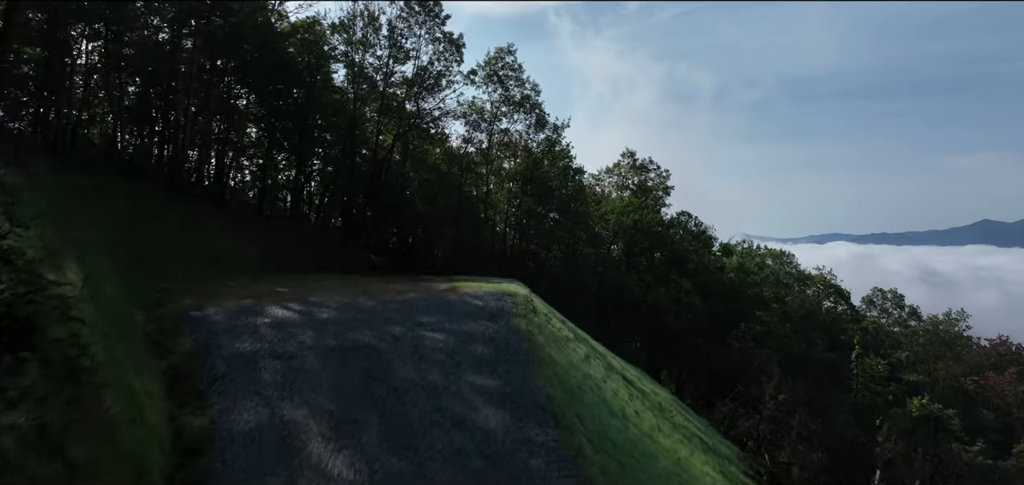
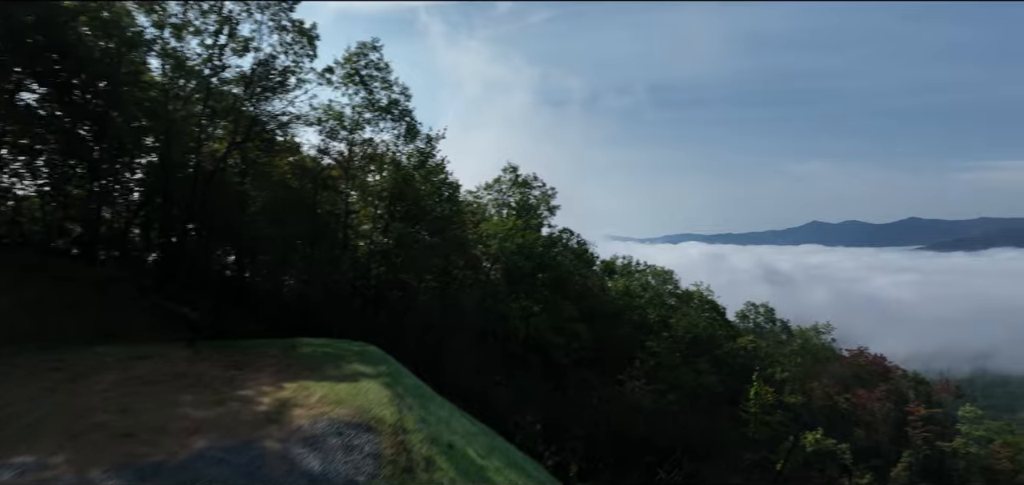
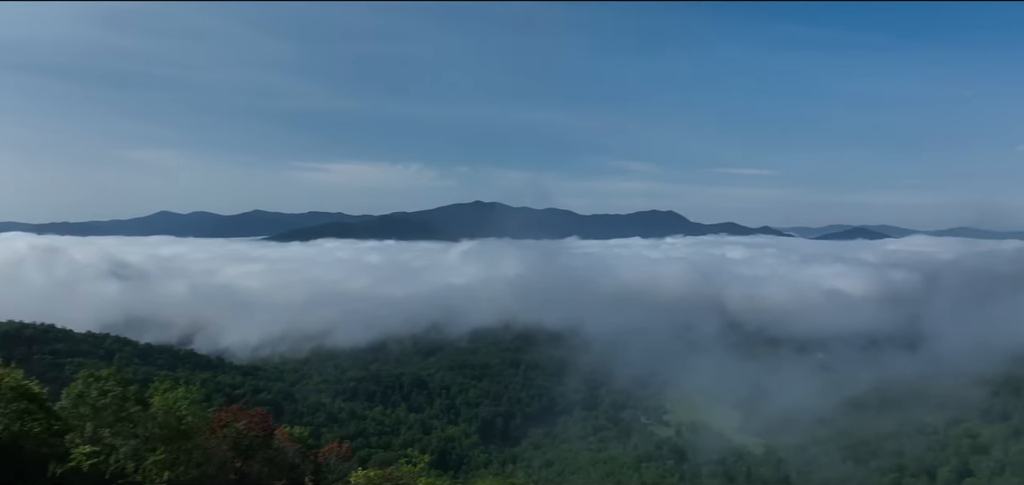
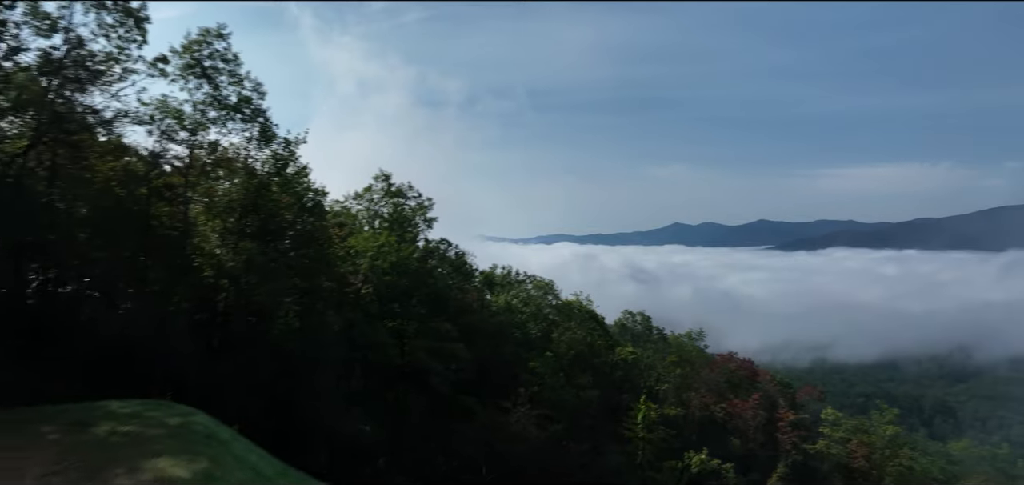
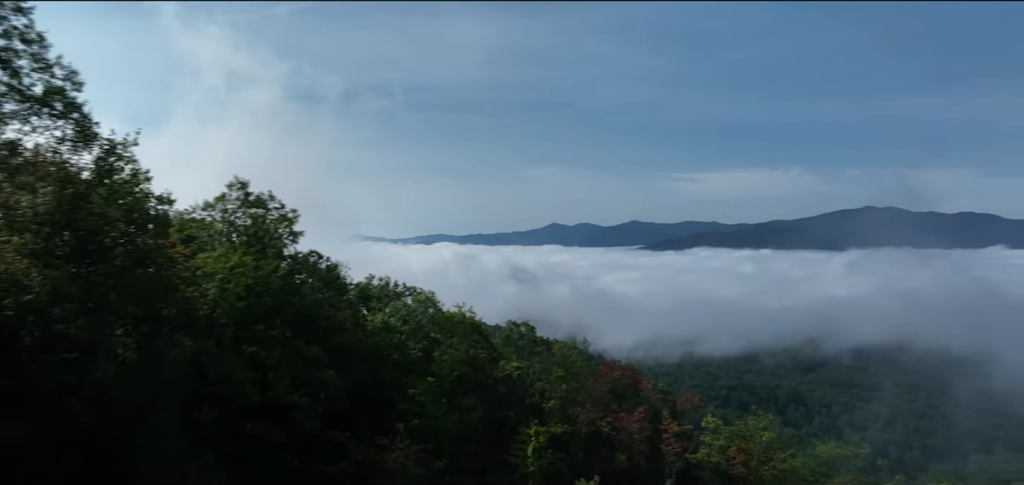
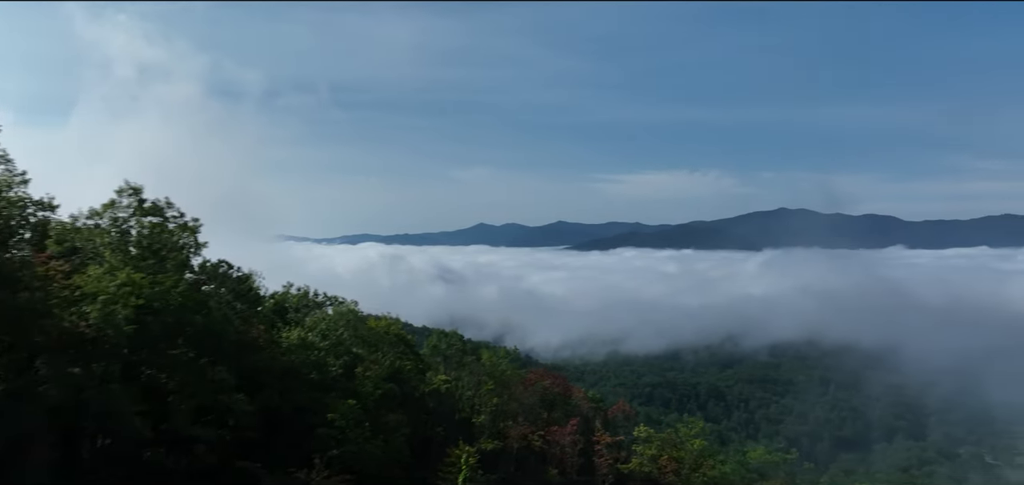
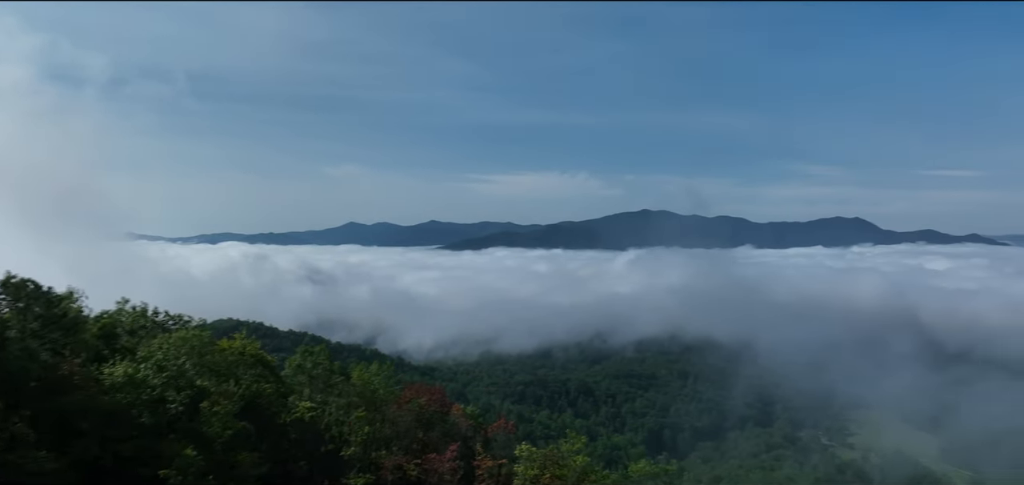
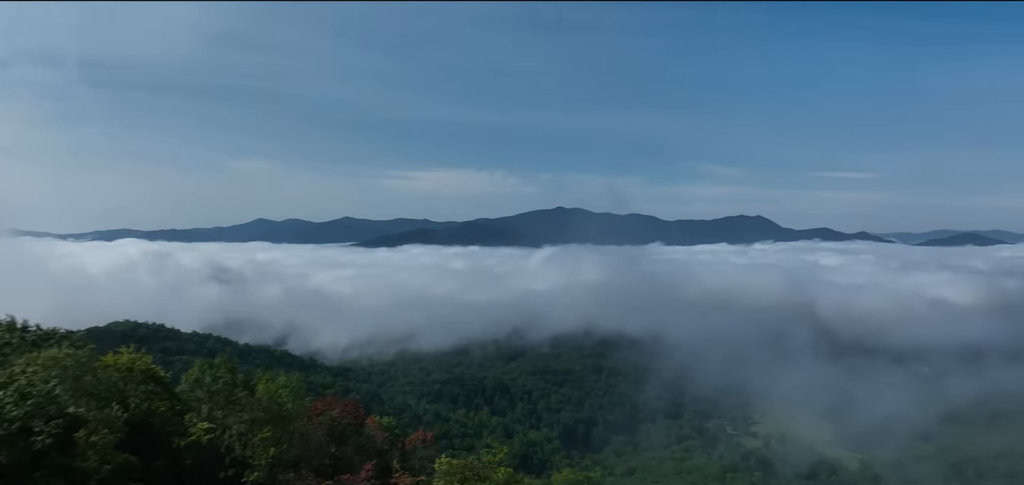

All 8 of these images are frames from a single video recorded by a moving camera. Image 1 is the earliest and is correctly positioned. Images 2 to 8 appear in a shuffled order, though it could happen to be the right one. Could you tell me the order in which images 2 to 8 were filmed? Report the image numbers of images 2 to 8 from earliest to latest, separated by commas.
2, 4, 5, 6, 7, 8, 3
